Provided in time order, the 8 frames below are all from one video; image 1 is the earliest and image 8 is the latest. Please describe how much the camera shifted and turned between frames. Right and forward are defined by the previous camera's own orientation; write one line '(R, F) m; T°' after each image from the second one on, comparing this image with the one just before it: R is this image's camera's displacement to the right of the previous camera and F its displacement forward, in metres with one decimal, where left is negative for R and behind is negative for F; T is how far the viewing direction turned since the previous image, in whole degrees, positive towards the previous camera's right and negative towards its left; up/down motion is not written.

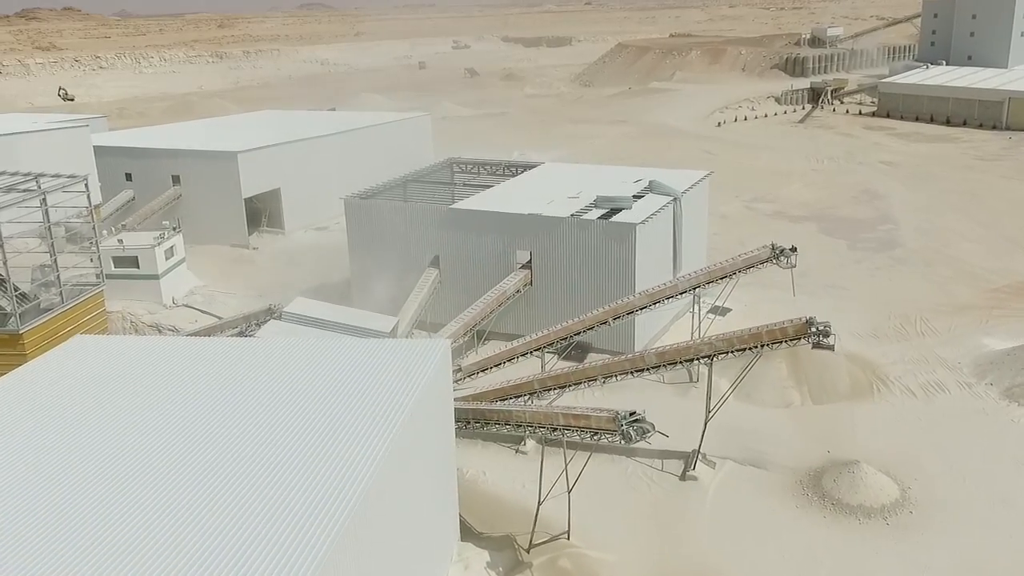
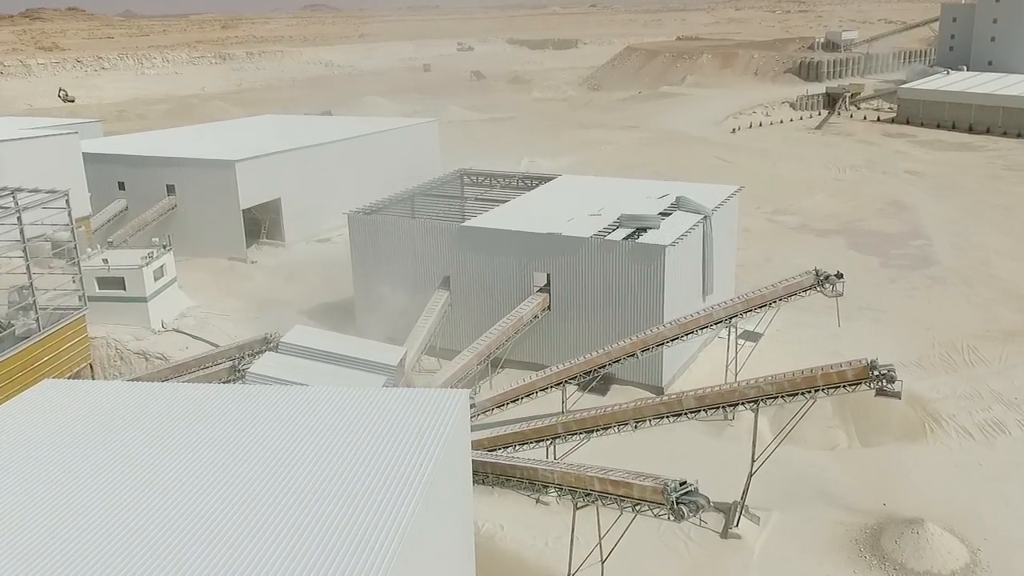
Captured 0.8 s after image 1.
(-0.3, +1.5) m; 0°
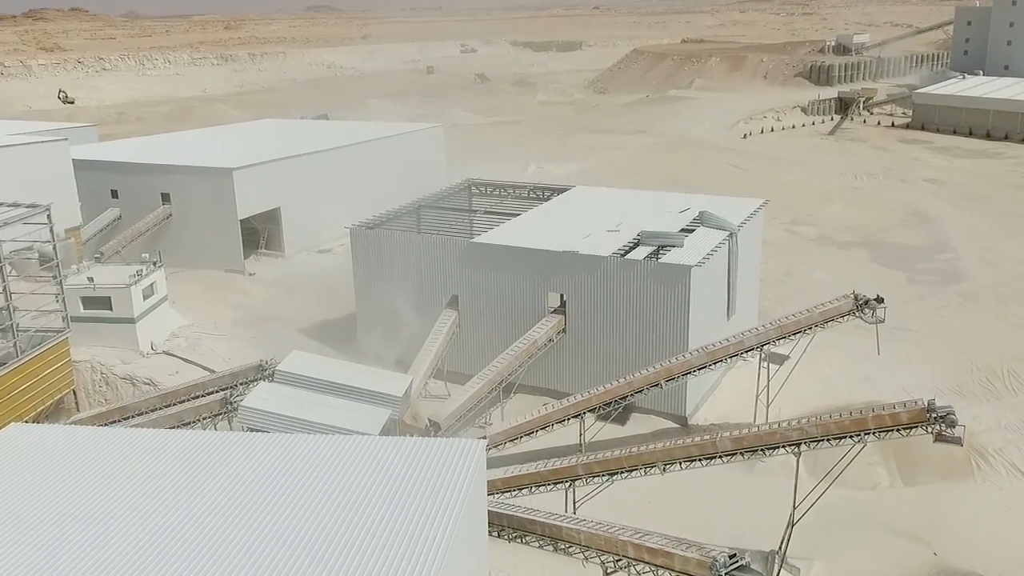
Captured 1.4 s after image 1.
(-0.2, +1.2) m; 0°
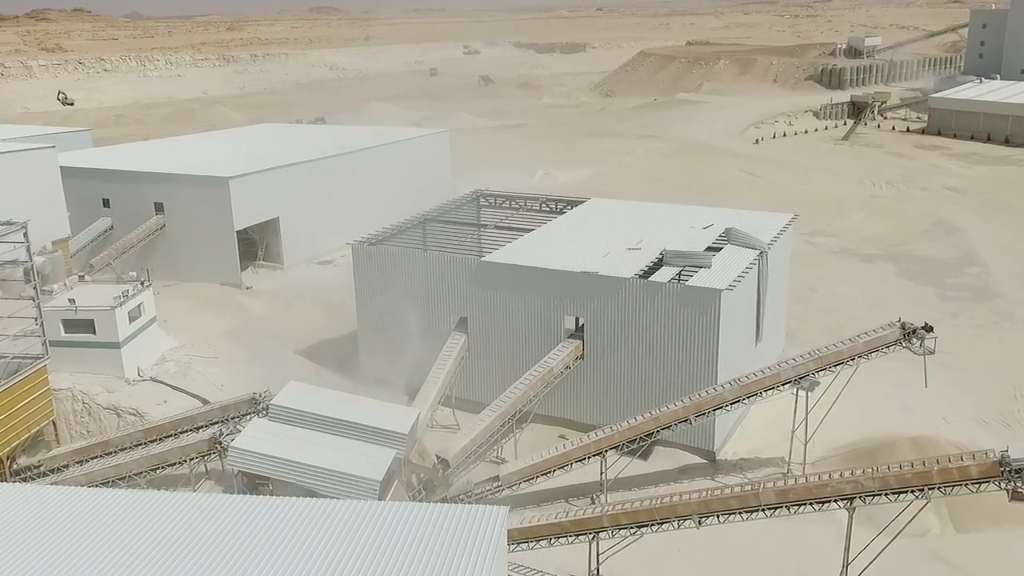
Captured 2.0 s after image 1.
(-0.2, +1.2) m; 0°
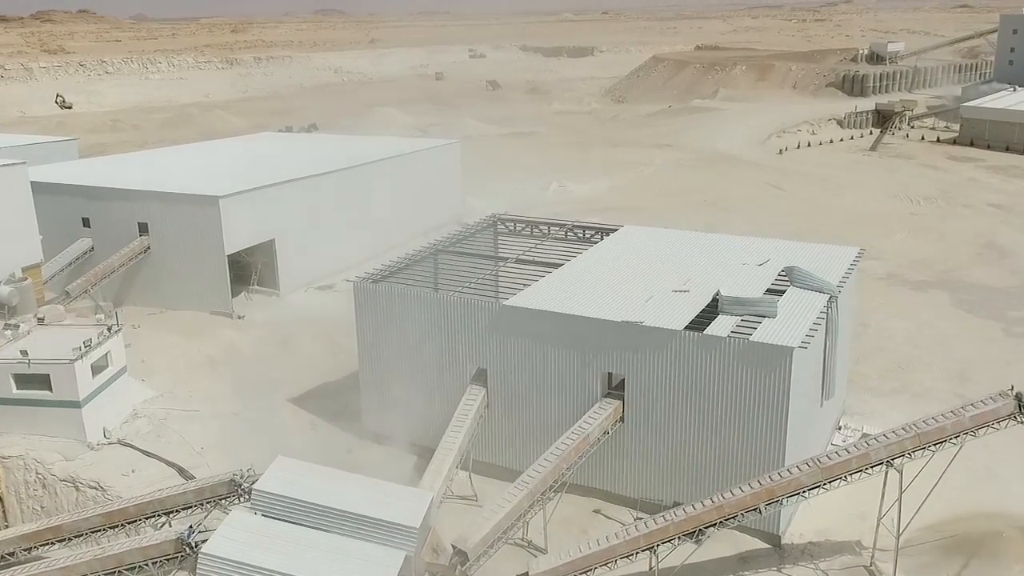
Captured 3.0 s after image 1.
(-0.4, +2.3) m; 0°
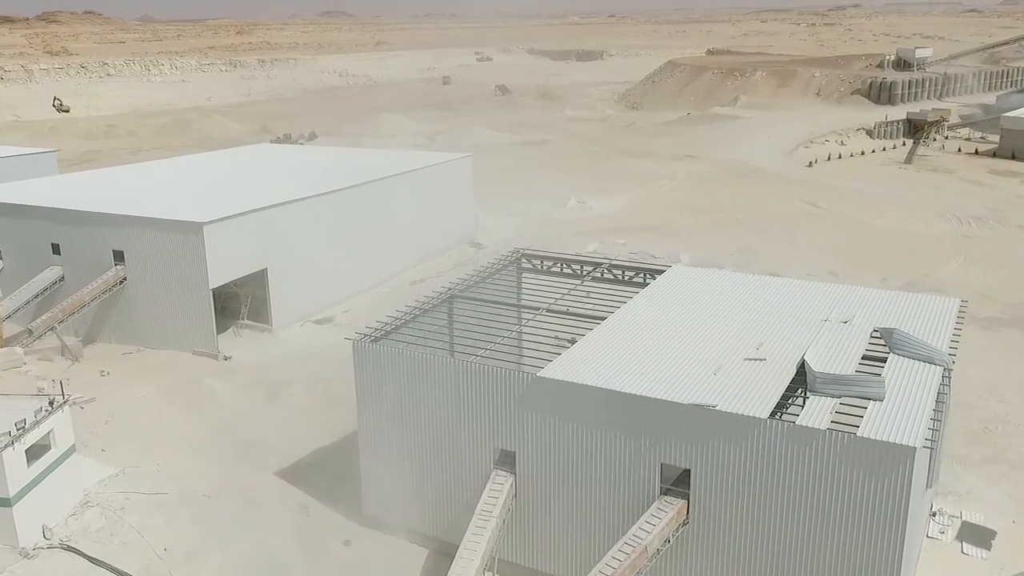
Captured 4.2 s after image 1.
(-0.4, +2.7) m; 0°
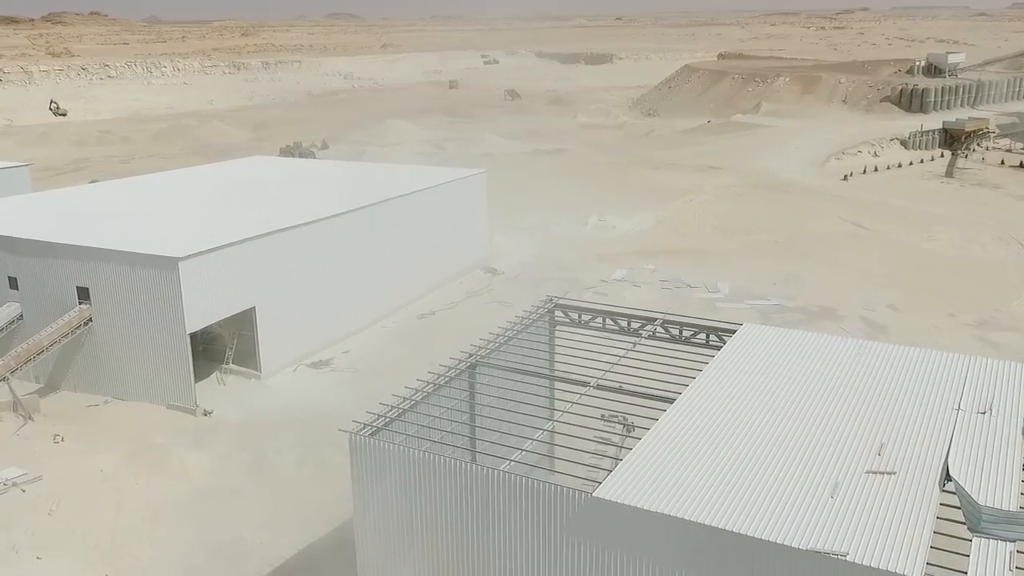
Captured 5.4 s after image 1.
(-0.4, +2.8) m; 0°
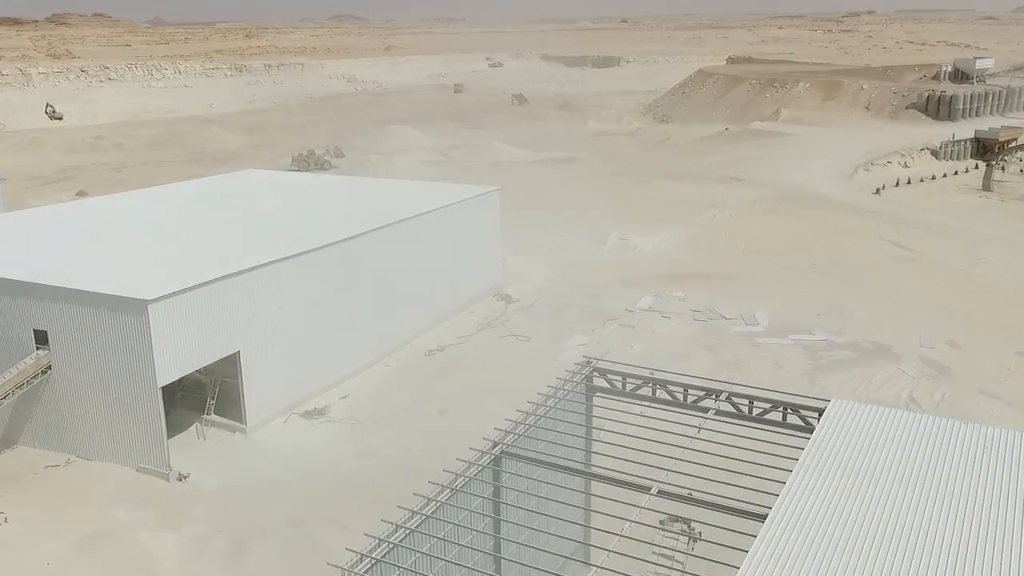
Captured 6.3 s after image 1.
(-0.4, +2.4) m; 0°
